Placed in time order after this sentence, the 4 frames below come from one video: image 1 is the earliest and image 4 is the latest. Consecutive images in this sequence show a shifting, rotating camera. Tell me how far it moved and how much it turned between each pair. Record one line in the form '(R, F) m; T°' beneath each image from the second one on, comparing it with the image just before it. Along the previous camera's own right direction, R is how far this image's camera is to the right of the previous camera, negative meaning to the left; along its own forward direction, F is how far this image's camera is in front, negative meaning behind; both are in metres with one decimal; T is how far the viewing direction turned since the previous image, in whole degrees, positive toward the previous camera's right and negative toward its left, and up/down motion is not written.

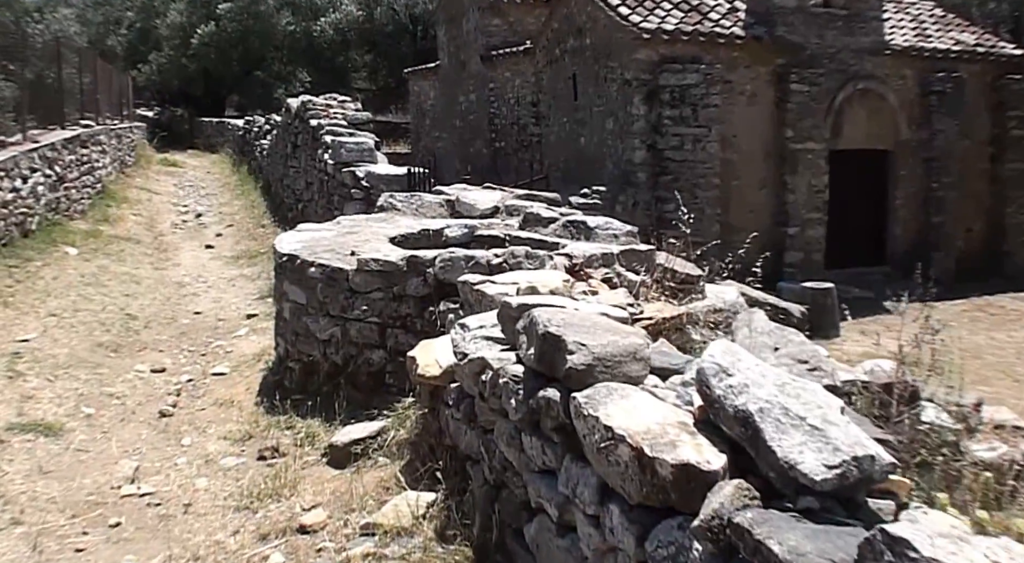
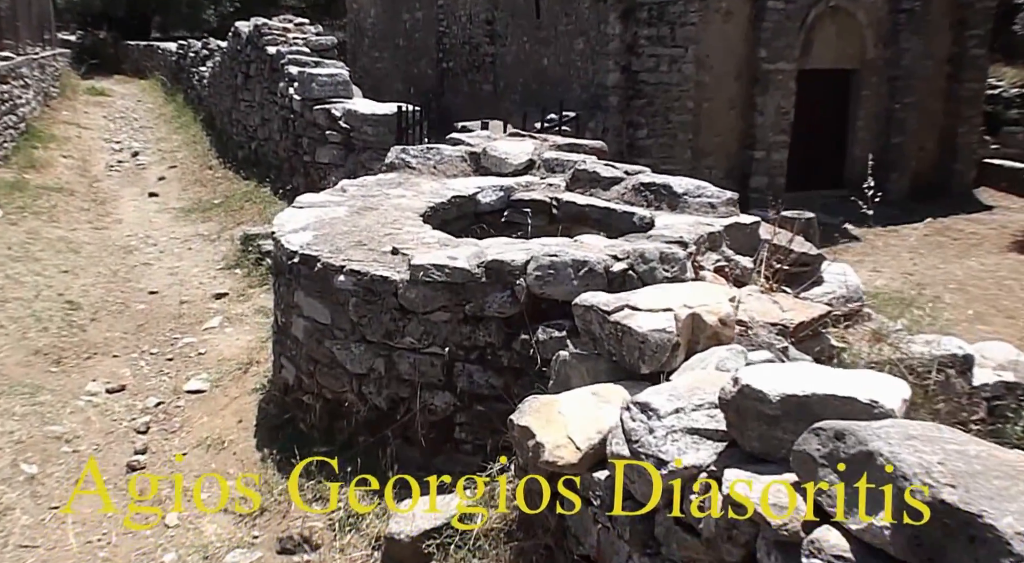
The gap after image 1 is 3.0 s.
(-0.6, +1.3) m; +4°
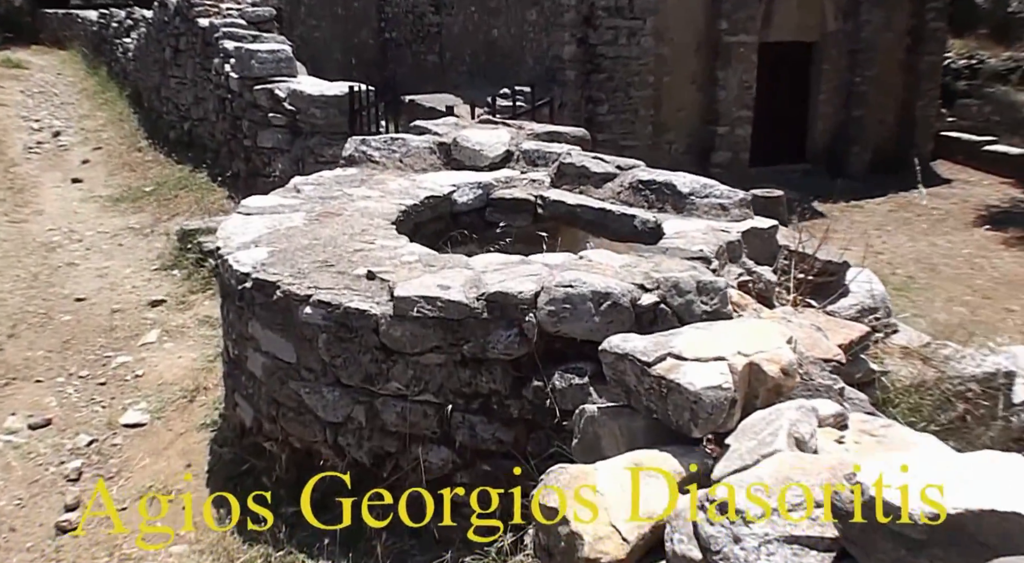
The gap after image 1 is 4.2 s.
(-0.2, +0.5) m; +4°
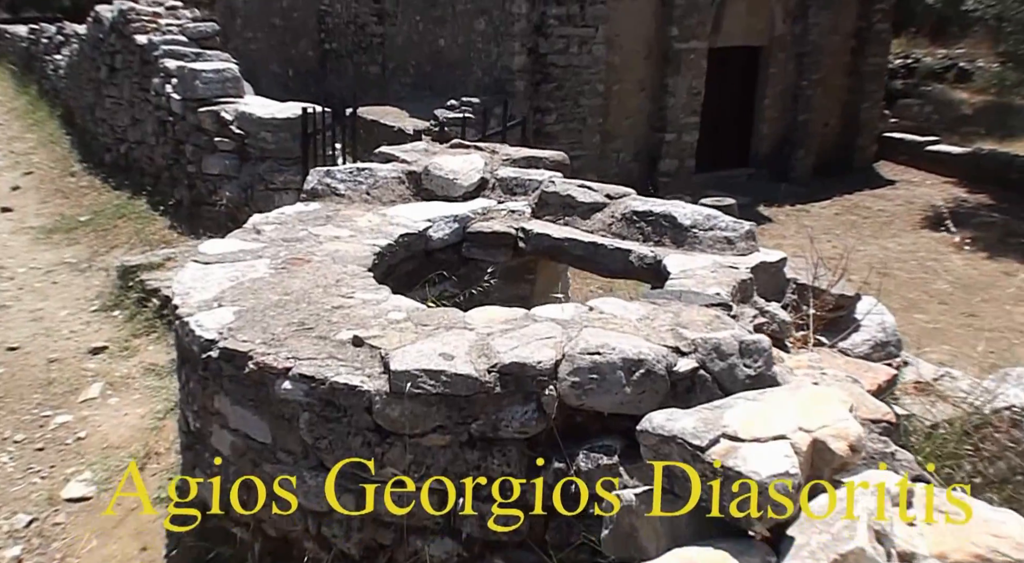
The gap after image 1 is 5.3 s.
(-0.2, +0.3) m; +4°
